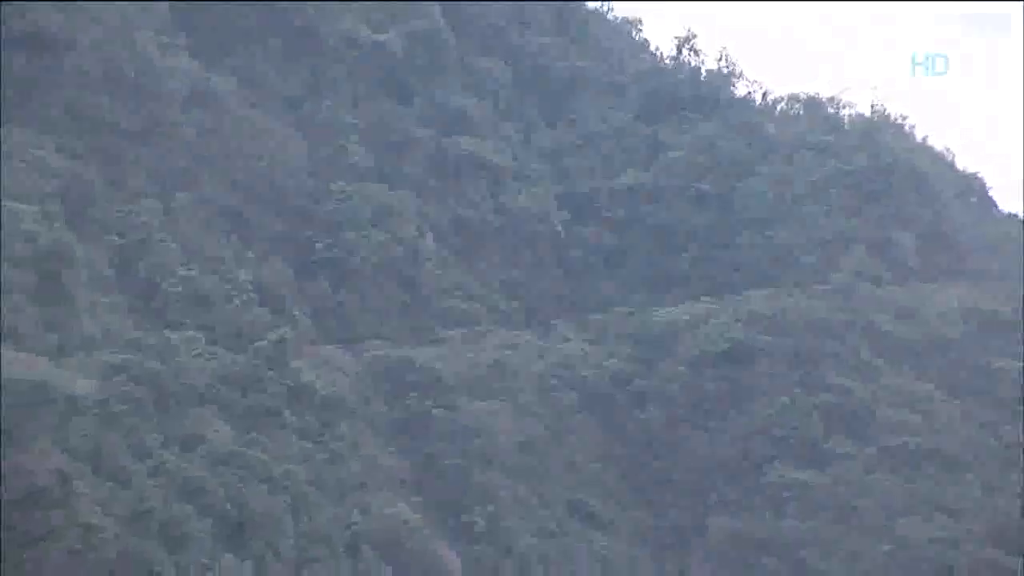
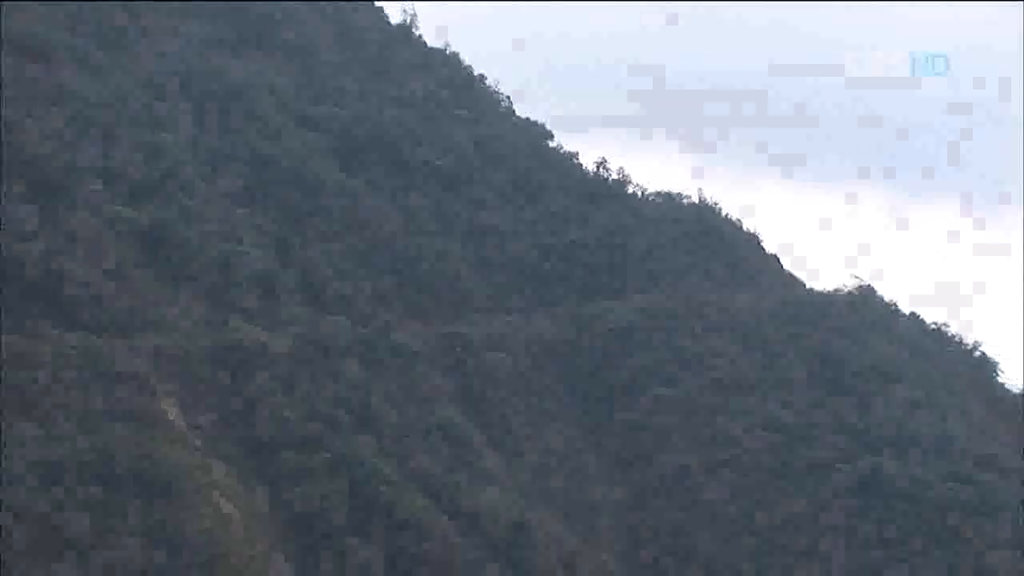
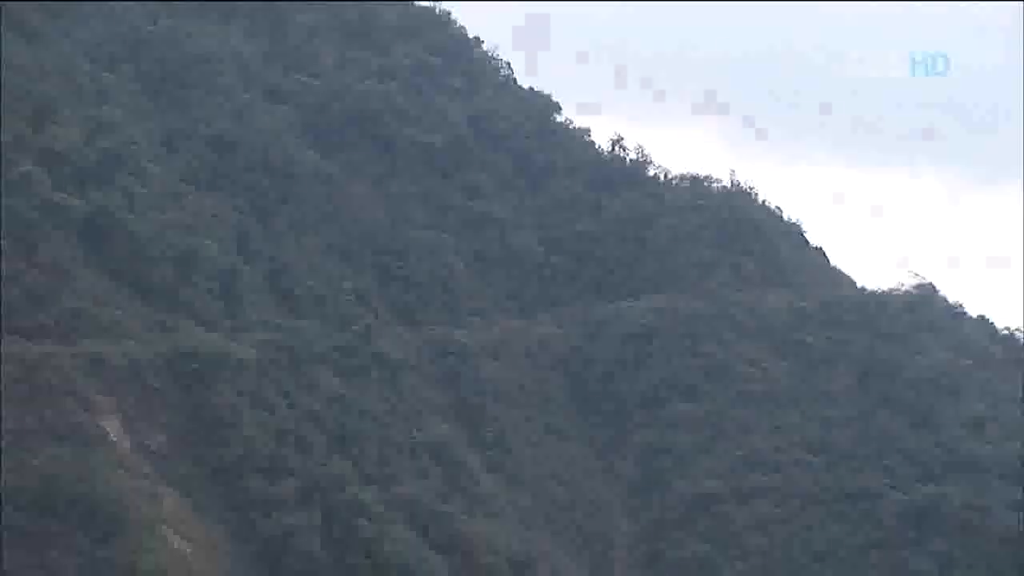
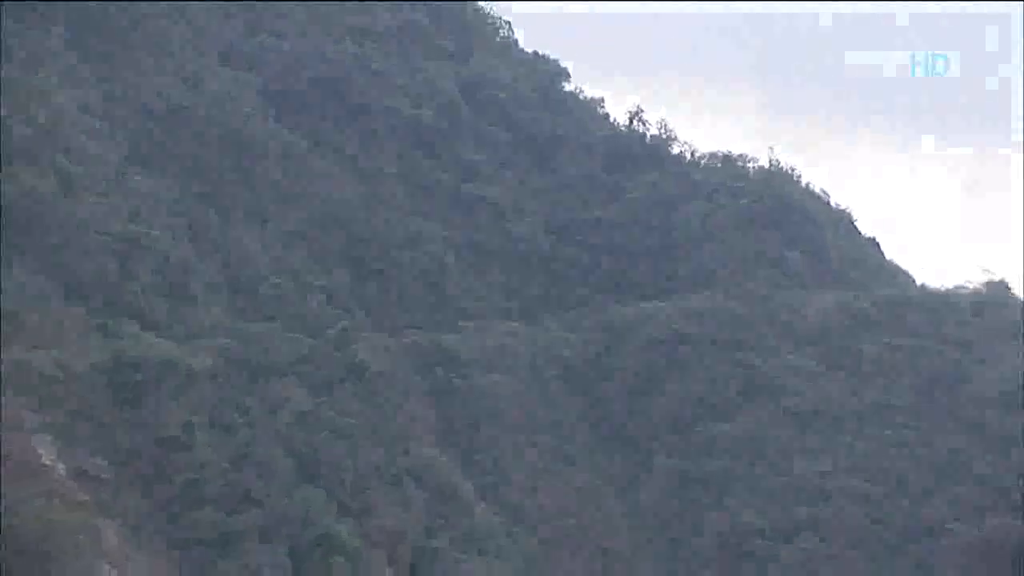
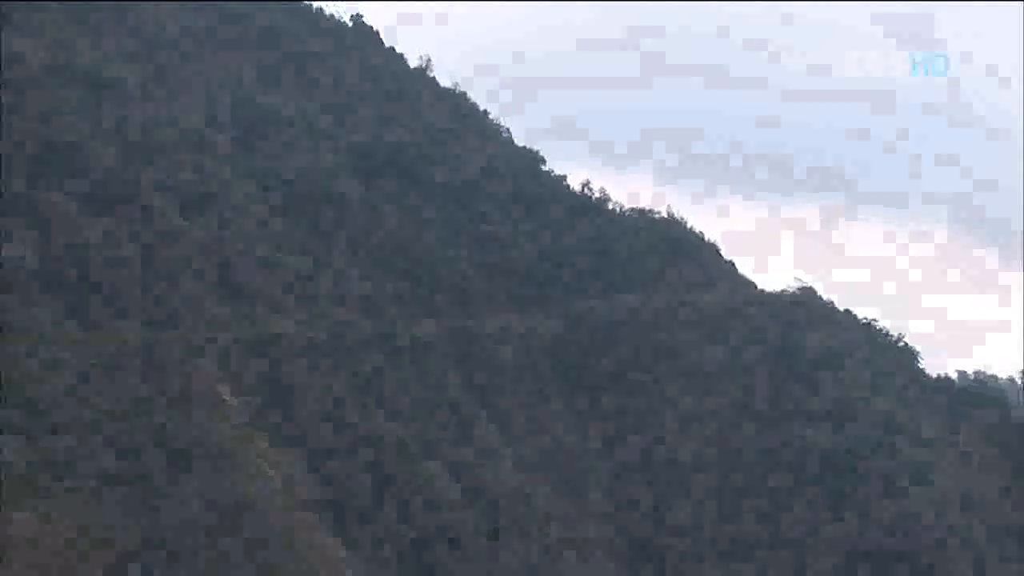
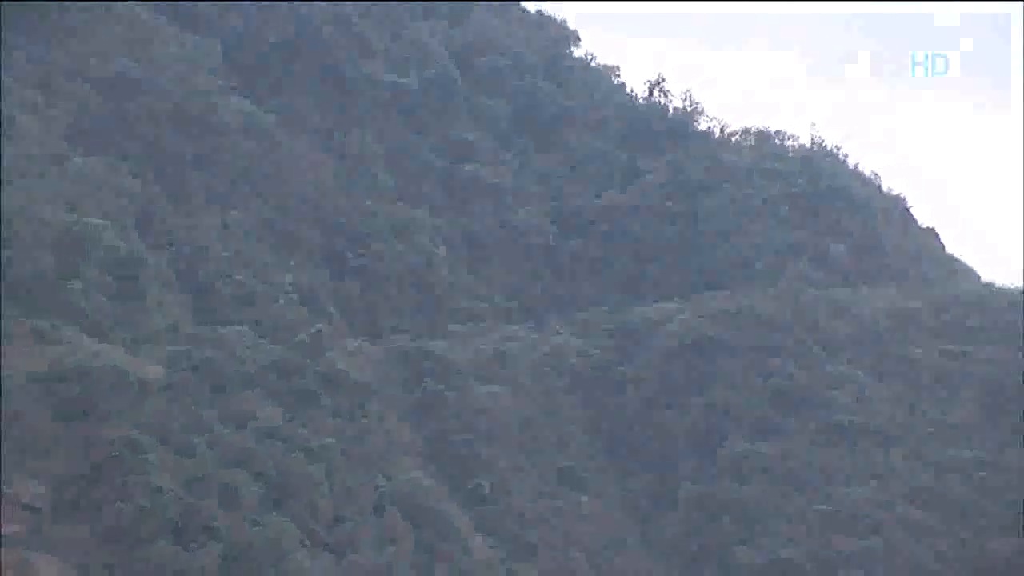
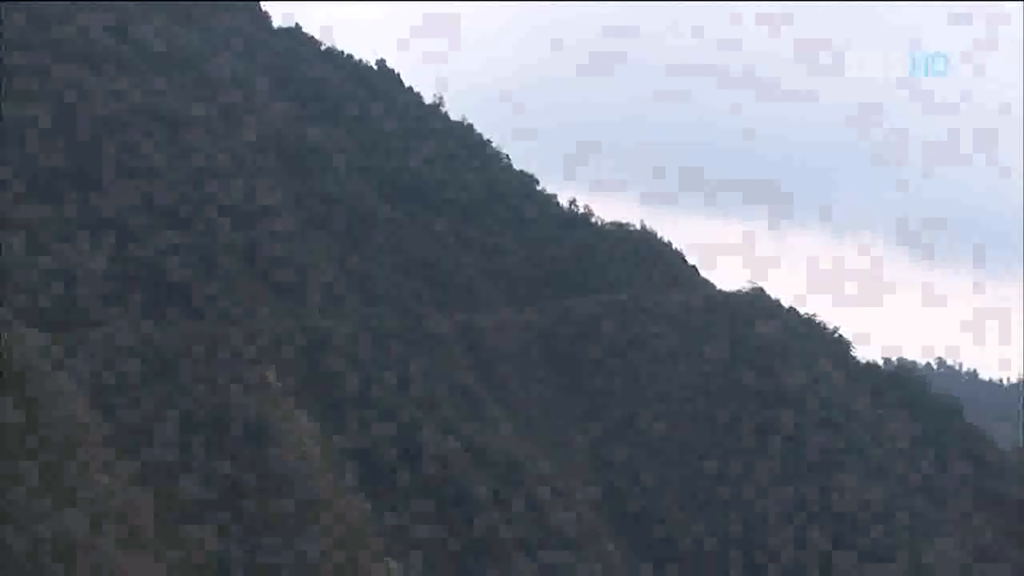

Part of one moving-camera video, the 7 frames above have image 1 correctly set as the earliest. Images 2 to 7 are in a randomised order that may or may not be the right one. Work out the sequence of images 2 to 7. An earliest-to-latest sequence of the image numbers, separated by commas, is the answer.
6, 4, 3, 2, 5, 7
